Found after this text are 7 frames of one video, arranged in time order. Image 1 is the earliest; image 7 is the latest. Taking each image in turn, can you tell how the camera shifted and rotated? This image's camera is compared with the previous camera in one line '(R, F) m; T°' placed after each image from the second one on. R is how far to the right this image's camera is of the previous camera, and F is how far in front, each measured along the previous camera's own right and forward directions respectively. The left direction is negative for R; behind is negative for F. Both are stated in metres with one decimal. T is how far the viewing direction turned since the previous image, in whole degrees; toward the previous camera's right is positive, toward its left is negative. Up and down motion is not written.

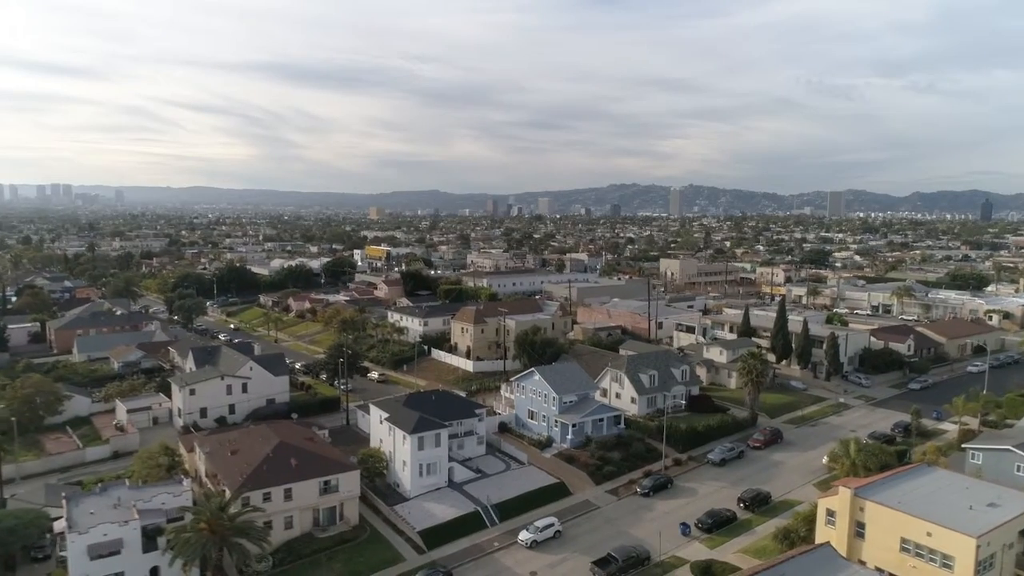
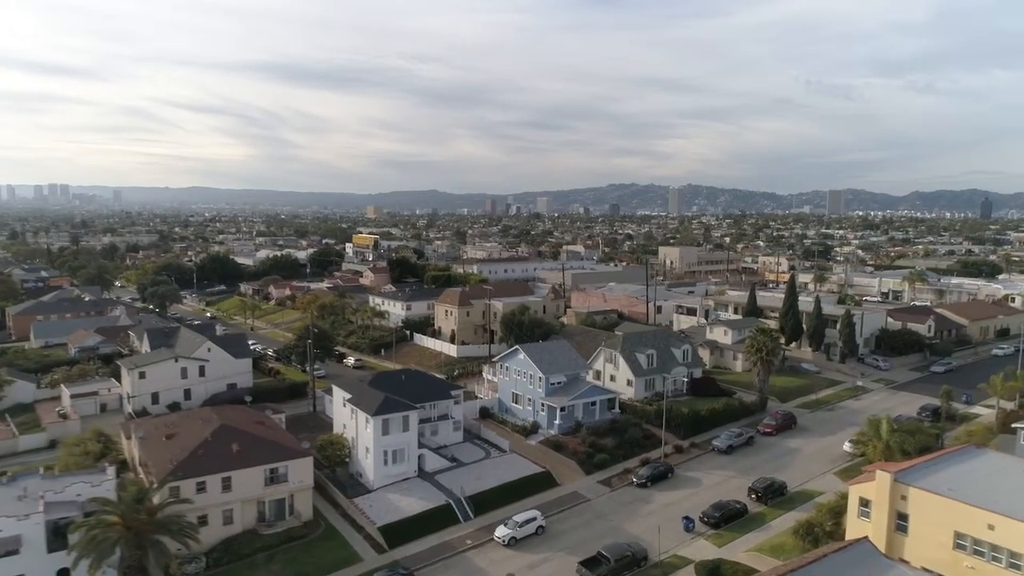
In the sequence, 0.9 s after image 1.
(+1.2, +6.0) m; 0°
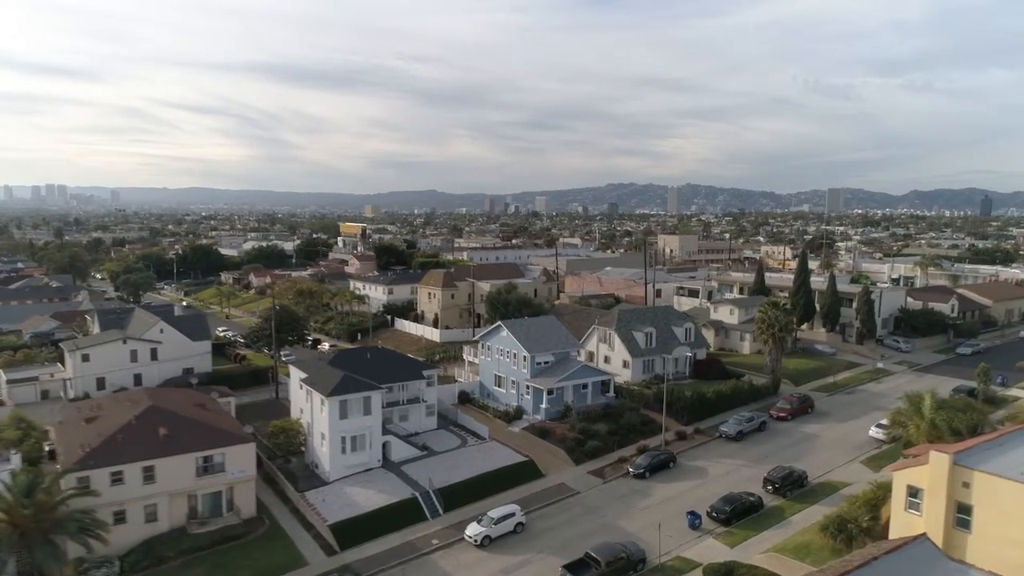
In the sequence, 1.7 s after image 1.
(+1.1, +5.6) m; 0°
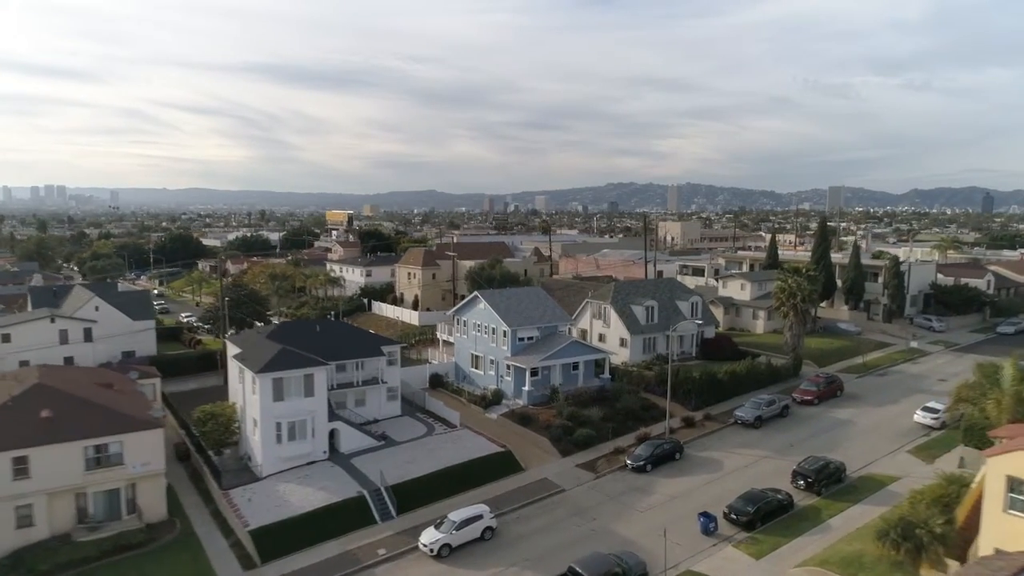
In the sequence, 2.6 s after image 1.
(+1.2, +6.5) m; 0°
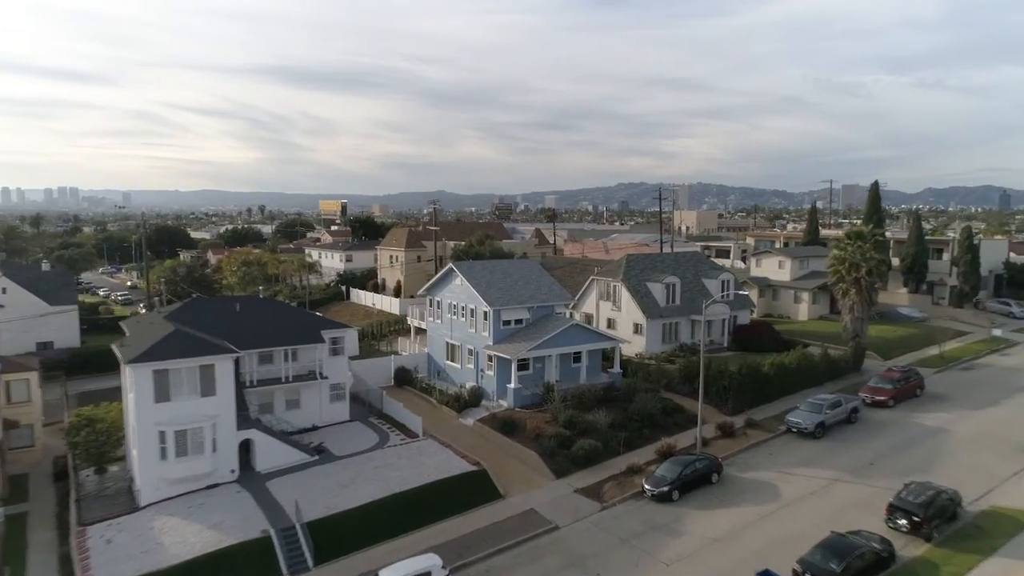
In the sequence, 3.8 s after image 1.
(+1.1, +8.4) m; -1°
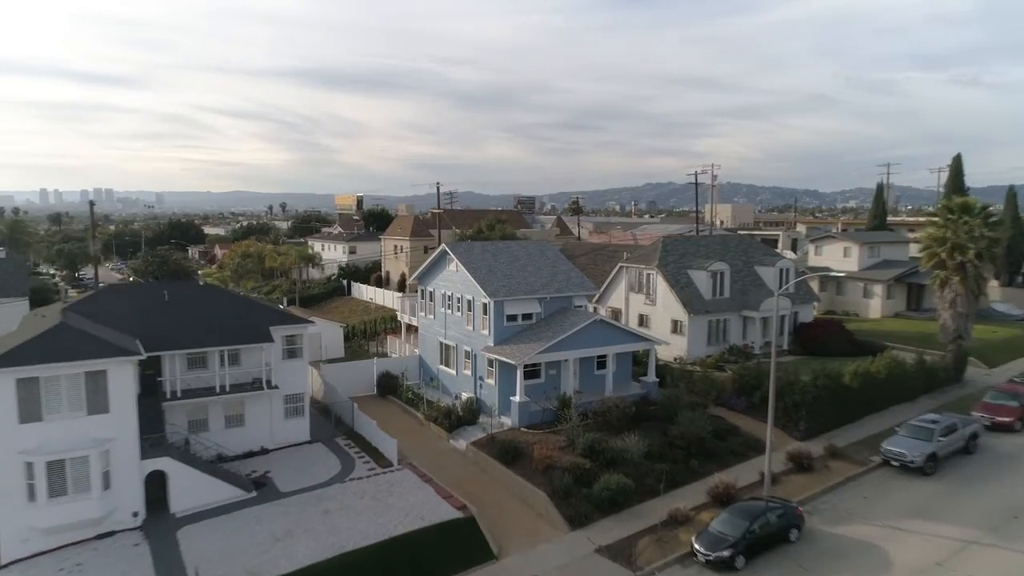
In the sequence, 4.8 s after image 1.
(+0.6, +6.2) m; -2°
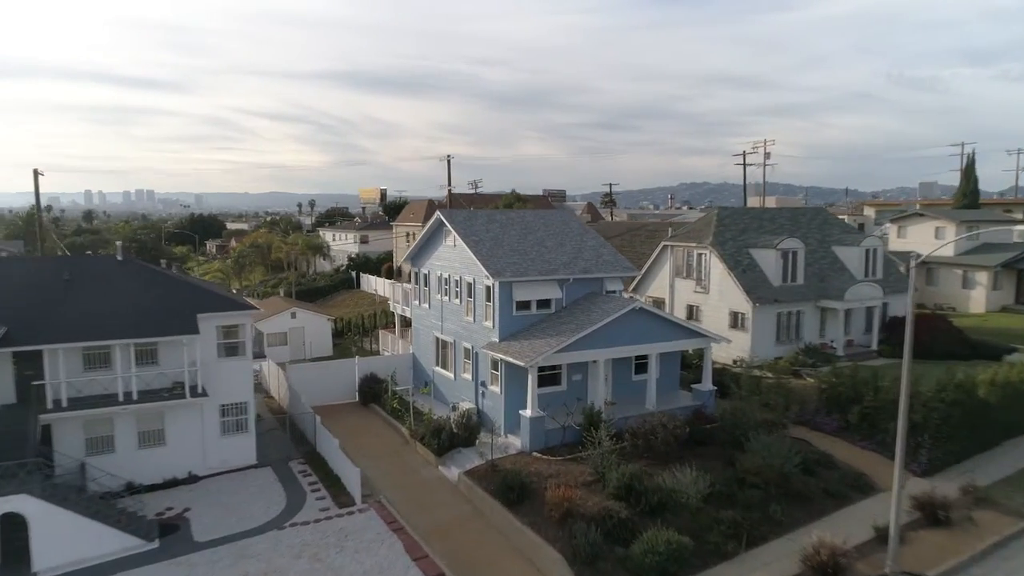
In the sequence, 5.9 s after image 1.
(+0.5, +5.5) m; -3°
